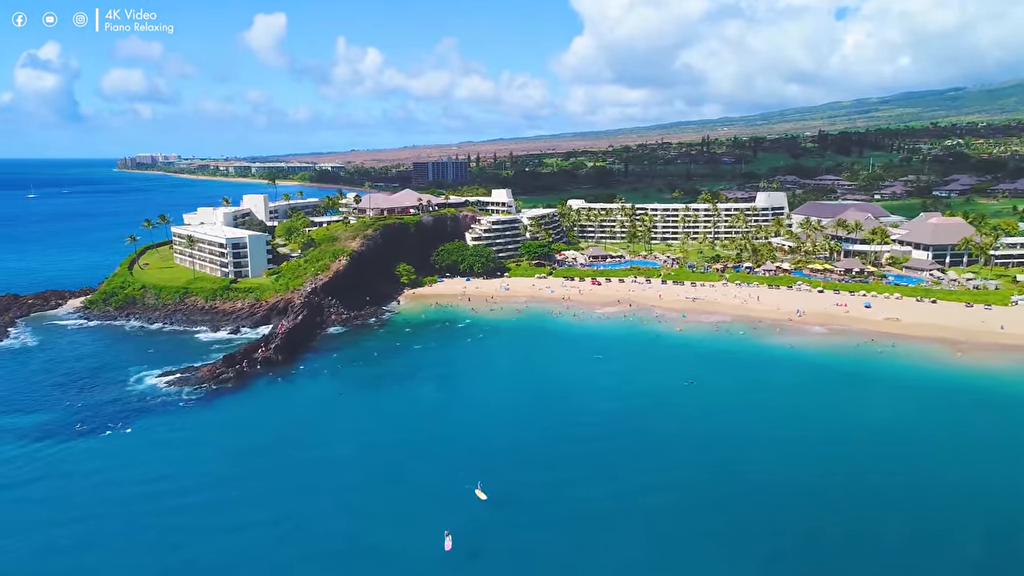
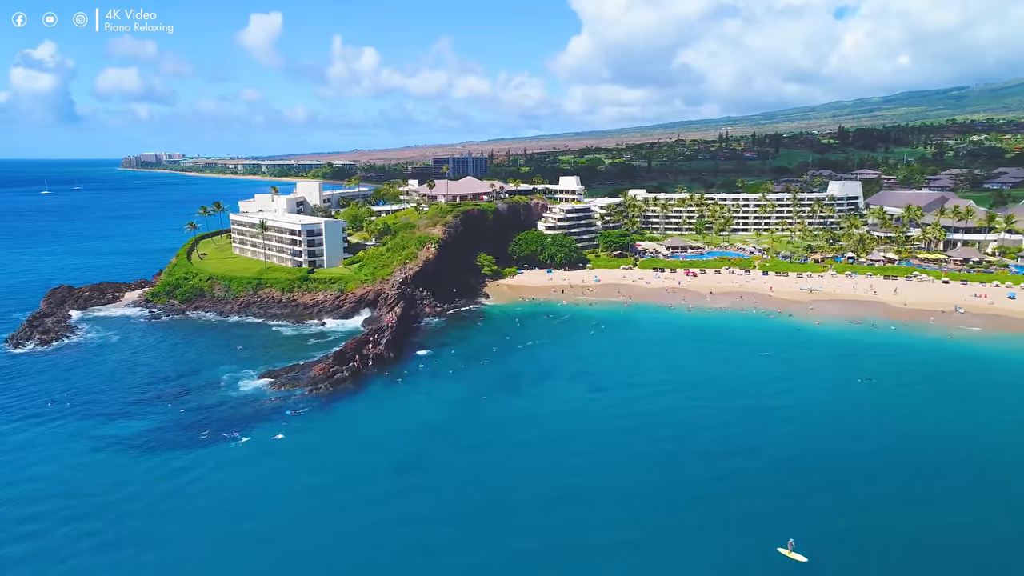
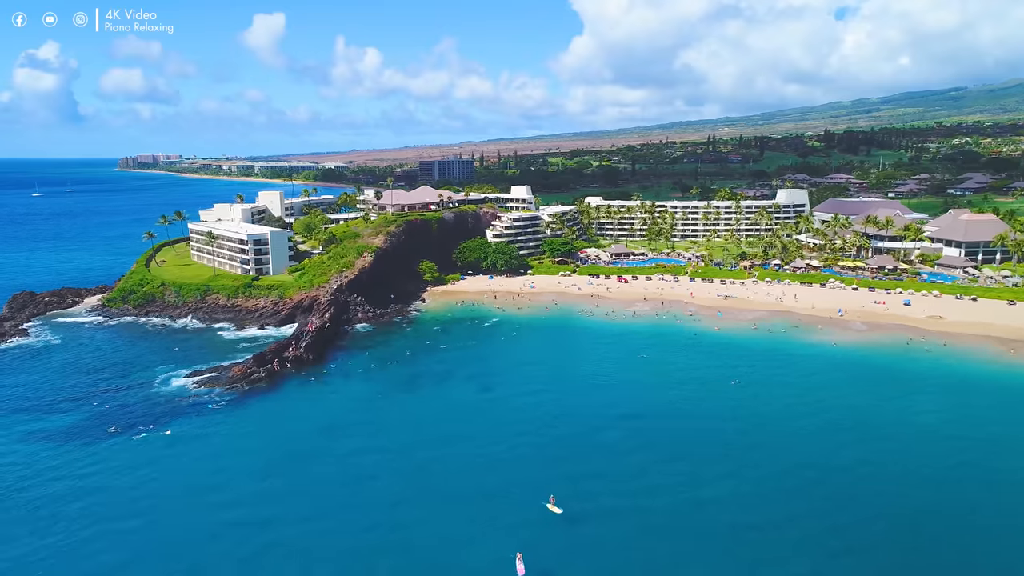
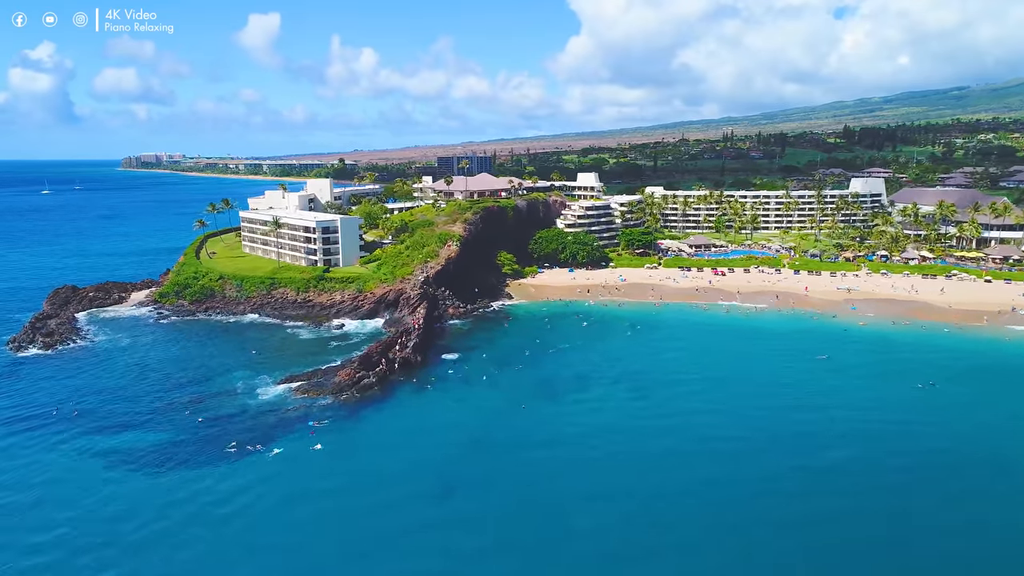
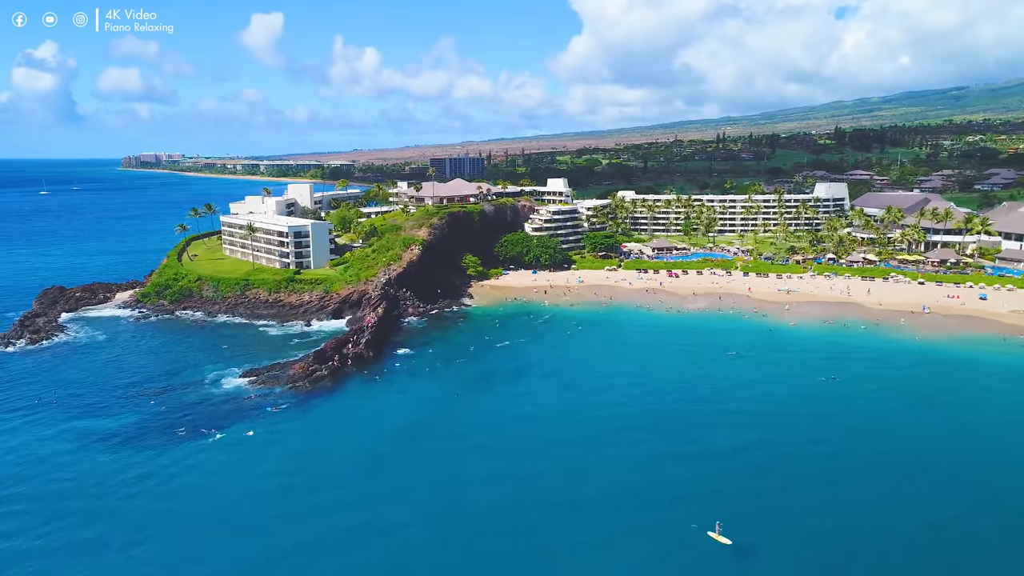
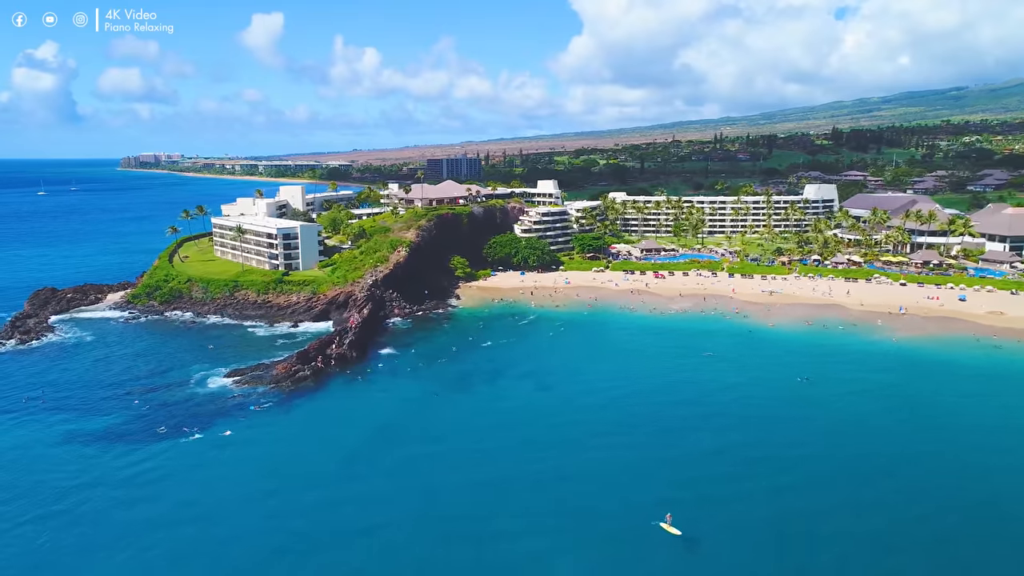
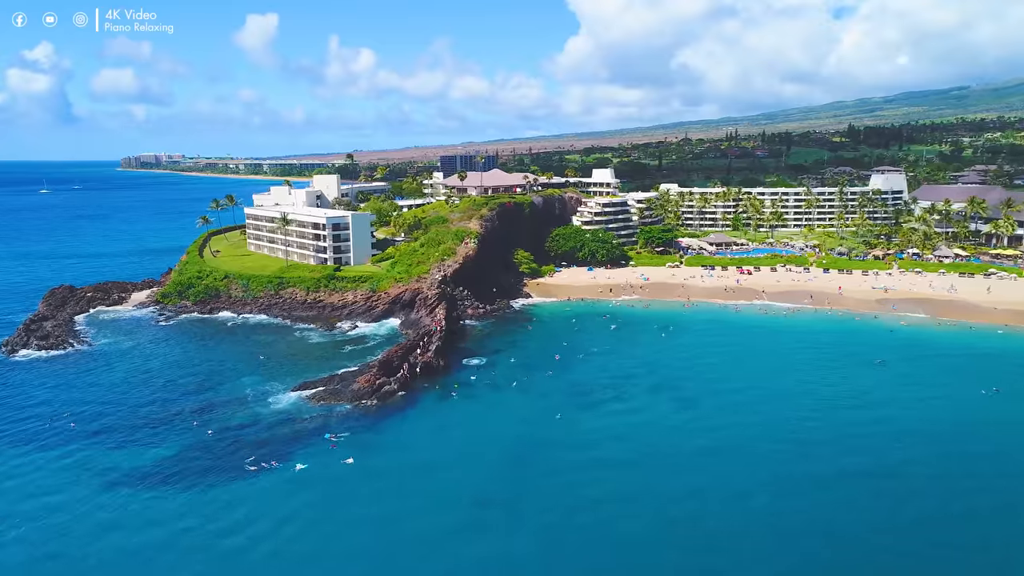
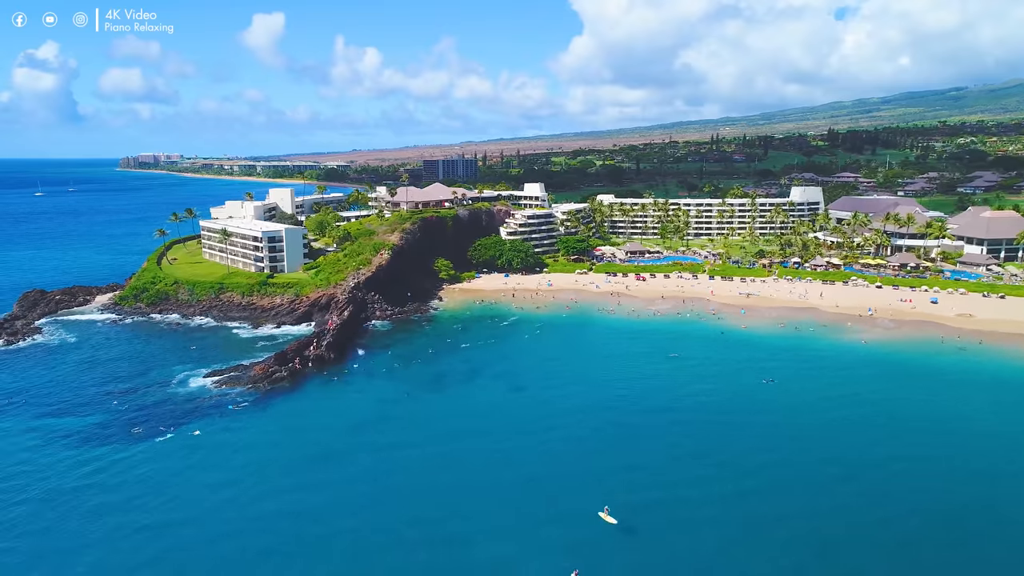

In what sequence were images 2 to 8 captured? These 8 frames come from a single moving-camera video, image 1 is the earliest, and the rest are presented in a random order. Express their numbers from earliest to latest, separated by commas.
3, 8, 6, 5, 2, 4, 7
